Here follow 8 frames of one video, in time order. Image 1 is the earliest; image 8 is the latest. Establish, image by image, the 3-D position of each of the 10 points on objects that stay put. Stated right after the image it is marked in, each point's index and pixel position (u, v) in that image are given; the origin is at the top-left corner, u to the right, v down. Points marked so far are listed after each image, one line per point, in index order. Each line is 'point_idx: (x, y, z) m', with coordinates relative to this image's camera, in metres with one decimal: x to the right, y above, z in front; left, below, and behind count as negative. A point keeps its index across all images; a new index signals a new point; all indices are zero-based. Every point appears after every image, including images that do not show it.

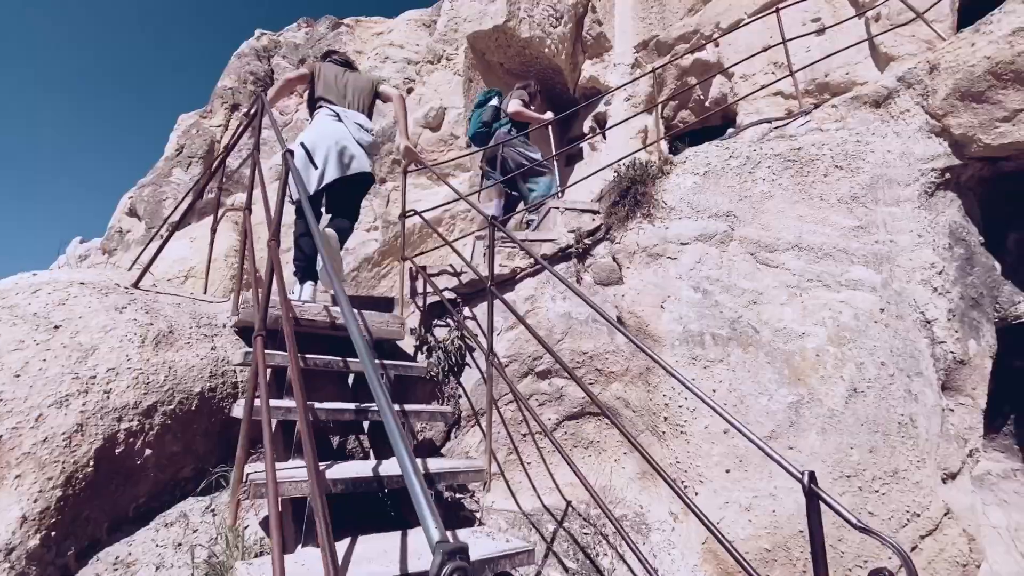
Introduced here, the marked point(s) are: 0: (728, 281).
0: (+1.9, 0.0, +4.2) m
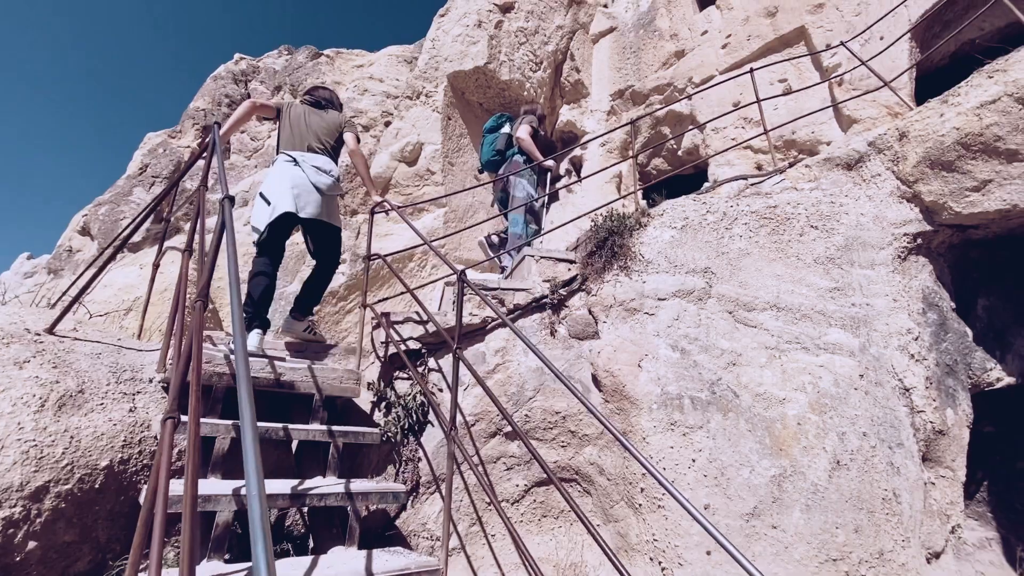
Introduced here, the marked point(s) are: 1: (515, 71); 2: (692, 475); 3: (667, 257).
0: (+1.7, -0.5, +4.0) m
1: (+0.2, +4.6, +9.9) m
2: (+1.4, -1.4, +3.5) m
3: (+1.5, +0.3, +4.4) m
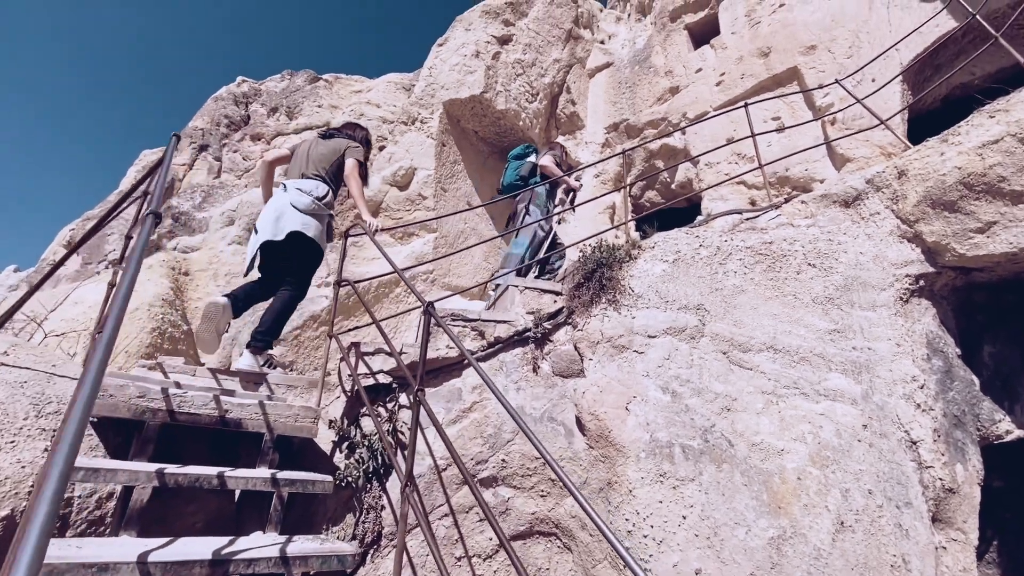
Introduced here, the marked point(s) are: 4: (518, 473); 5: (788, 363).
0: (+1.5, -0.8, +3.8) m
1: (+0.1, +4.0, +9.9) m
2: (+1.2, -1.7, +3.2) m
3: (+1.3, 0.0, +4.2) m
4: (+0.1, -1.5, +3.7) m
5: (+2.3, -0.6, +3.9) m
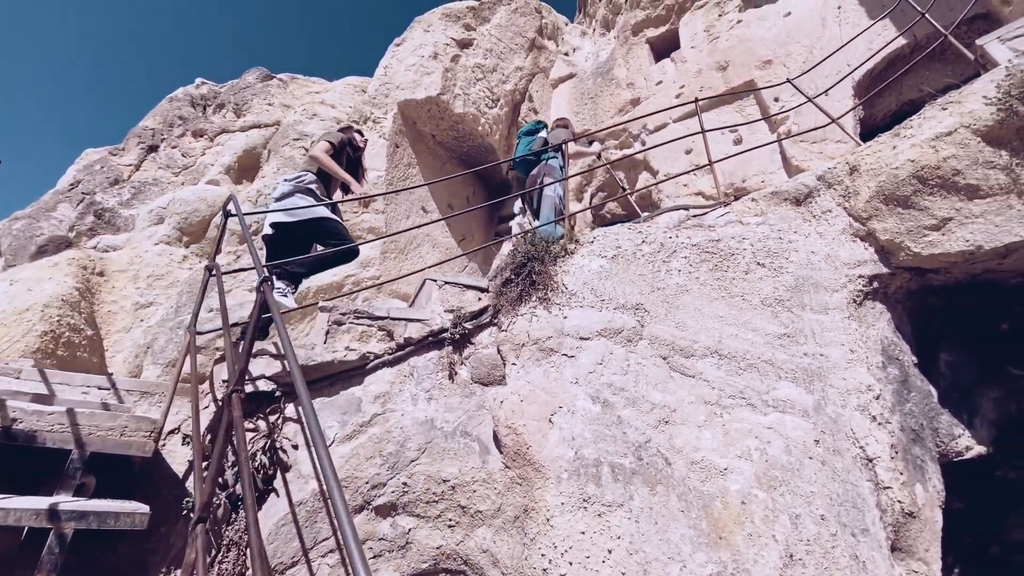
0: (+0.9, -0.8, +3.3) m
1: (-0.9, +3.8, +9.5) m
2: (+0.5, -1.6, +2.7) m
3: (+0.7, 0.0, +3.7) m
4: (-0.6, -1.4, +3.1) m
5: (+1.7, -0.6, +3.5) m
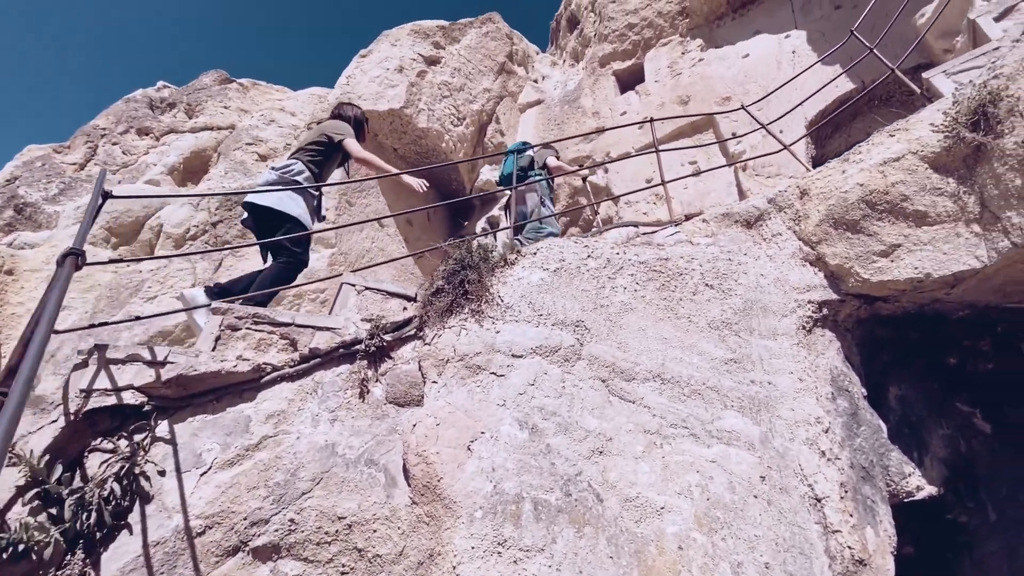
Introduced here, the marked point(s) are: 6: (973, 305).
0: (+0.3, -0.8, +2.9) m
1: (-1.6, +3.4, +9.3) m
2: (0.0, -1.7, +2.2) m
3: (+0.1, -0.1, +3.4) m
4: (-1.1, -1.4, +2.6) m
5: (+1.1, -0.8, +3.2) m
6: (+3.5, -0.1, +3.5) m
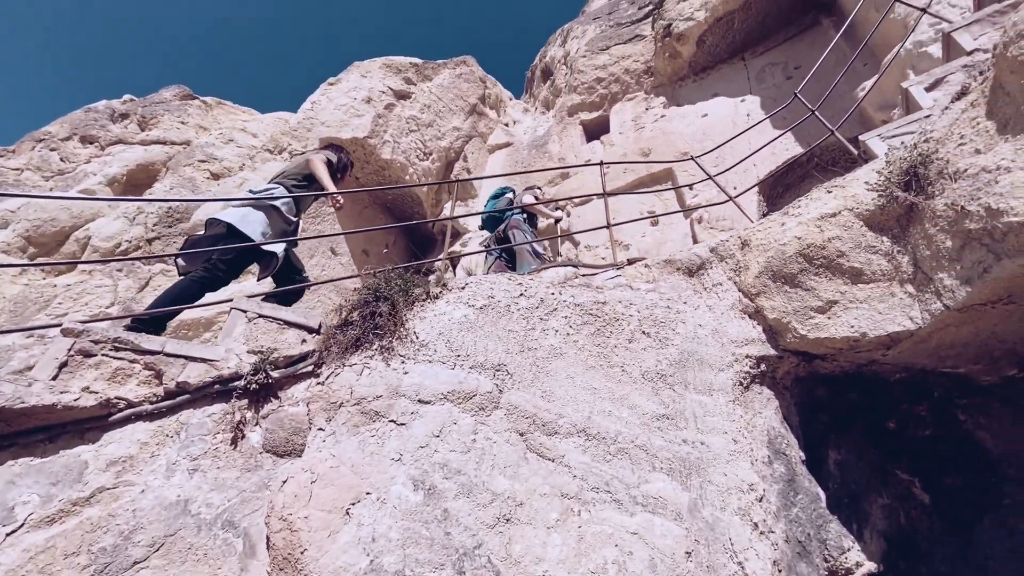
0: (-0.2, -1.1, +2.6) m
1: (-2.4, +2.8, +9.1) m
2: (-0.5, -1.8, +1.8) m
3: (-0.4, -0.4, +3.1) m
4: (-1.7, -1.5, +2.1) m
5: (+0.5, -1.0, +2.9) m
6: (+2.9, -0.6, +3.4) m
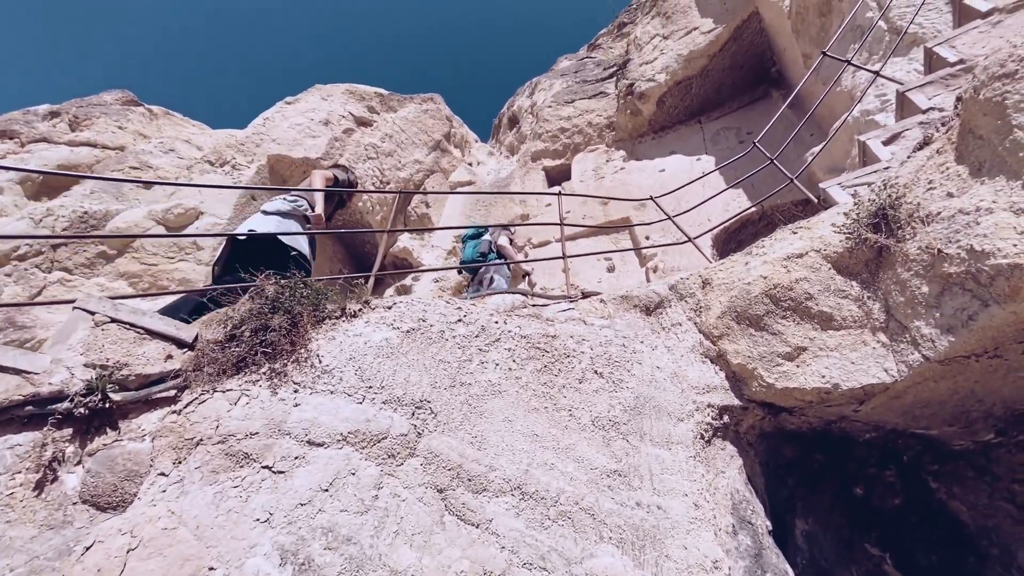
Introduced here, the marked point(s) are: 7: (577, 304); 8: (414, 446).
0: (-0.6, -1.1, +1.9) m
1: (-3.2, +2.2, +8.6) m
2: (-0.9, -1.7, +1.0) m
3: (-0.8, -0.4, +2.5) m
4: (-2.1, -1.4, +1.3) m
5: (+0.1, -1.2, +2.3) m
6: (+2.5, -0.9, +3.1) m
7: (+0.5, -0.1, +3.5) m
8: (-0.5, -0.8, +2.3) m
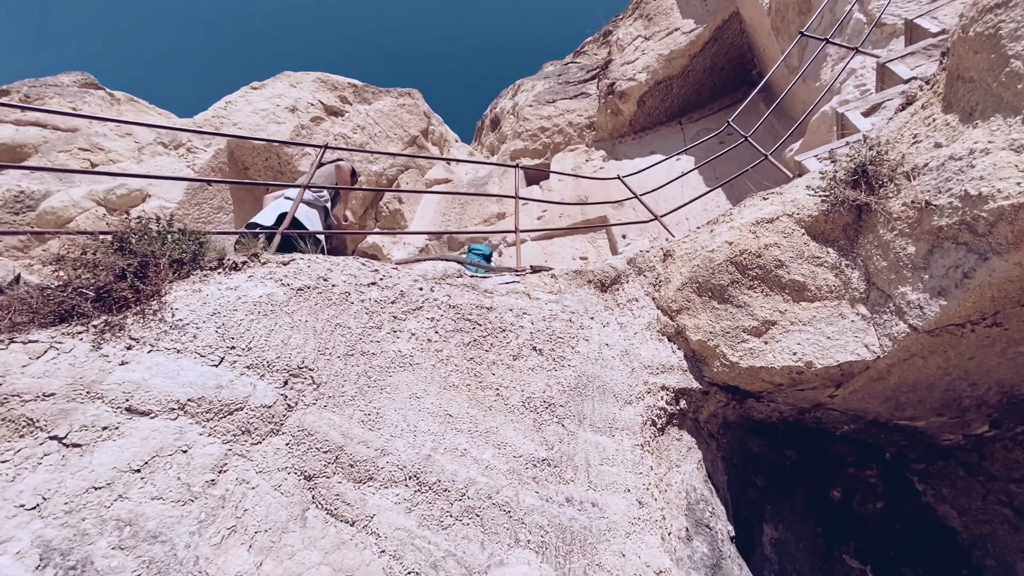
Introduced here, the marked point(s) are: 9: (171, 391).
0: (-1.0, -0.8, +1.4) m
1: (-3.7, +2.4, +8.2) m
2: (-1.3, -1.4, +0.5) m
3: (-1.2, -0.2, +2.0) m
4: (-2.5, -1.1, +0.8) m
5: (-0.3, -0.9, +1.8) m
6: (+2.0, -0.8, +2.7) m
7: (+0.1, +0.1, +3.1) m
8: (-0.9, -0.5, +1.9) m
9: (-1.2, -0.4, +1.7) m
